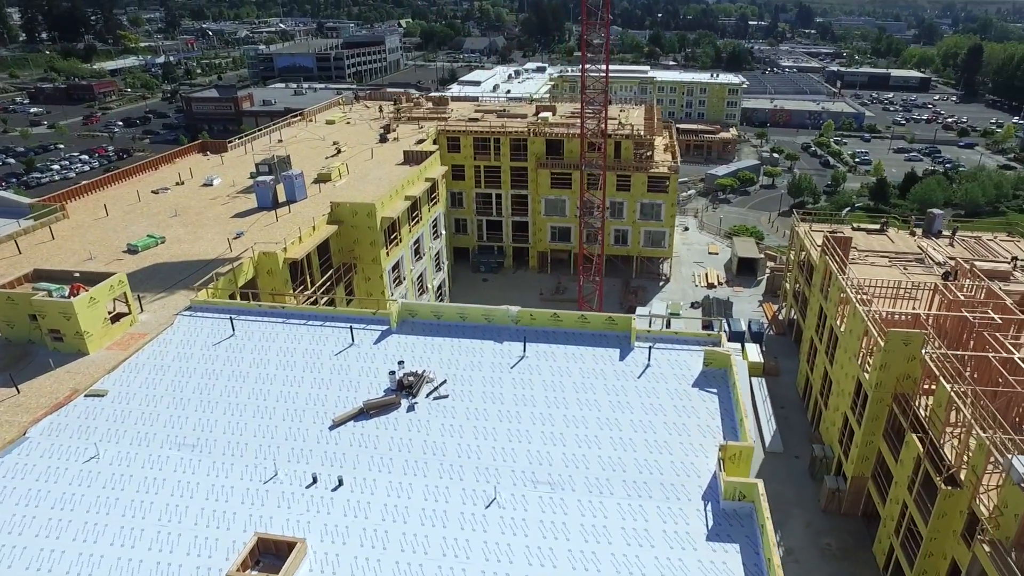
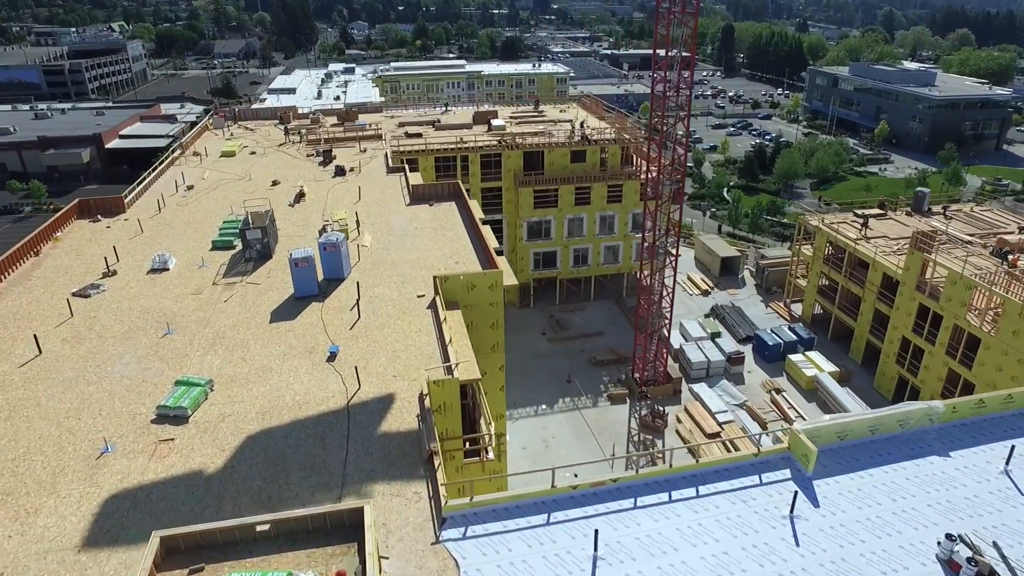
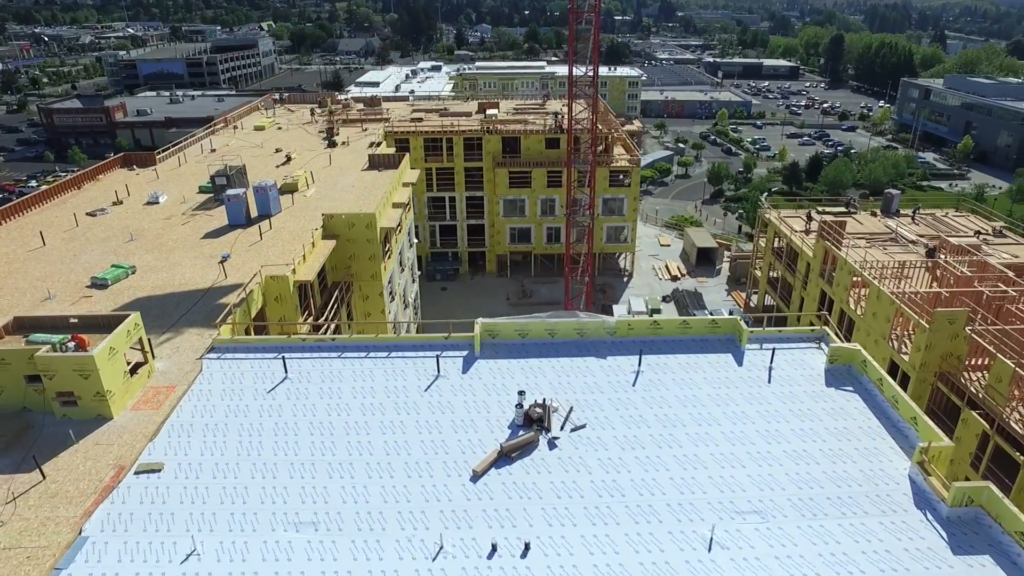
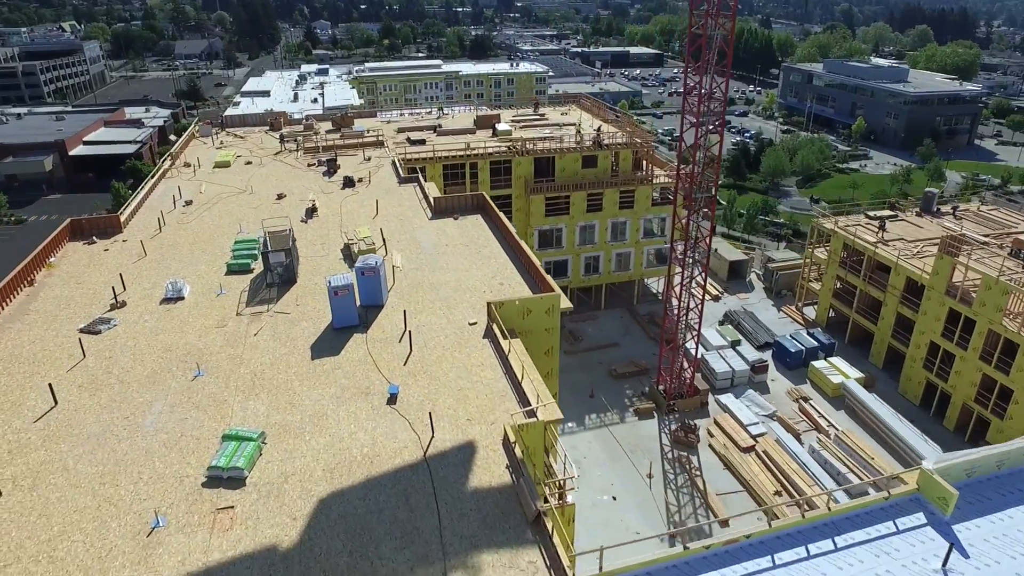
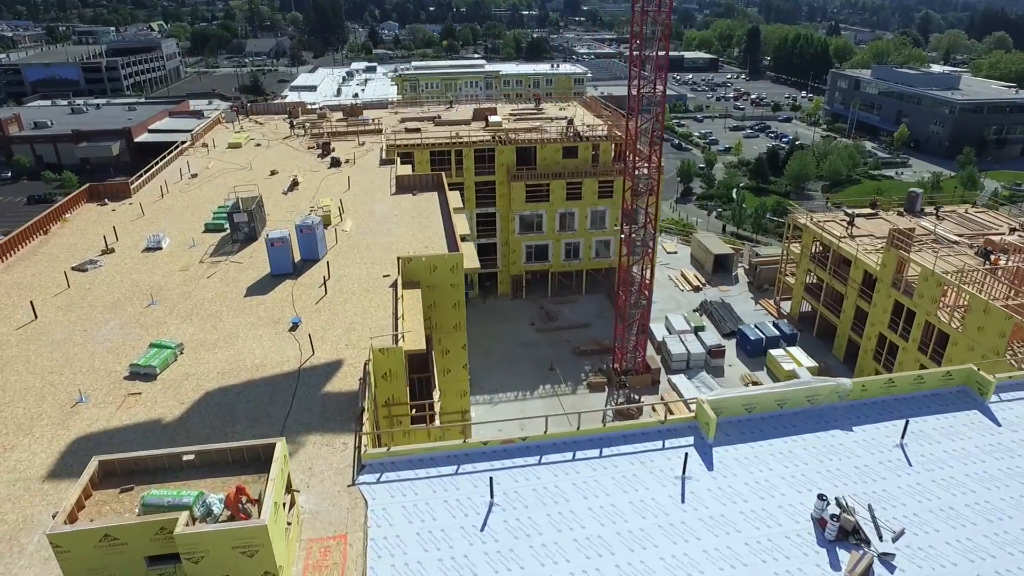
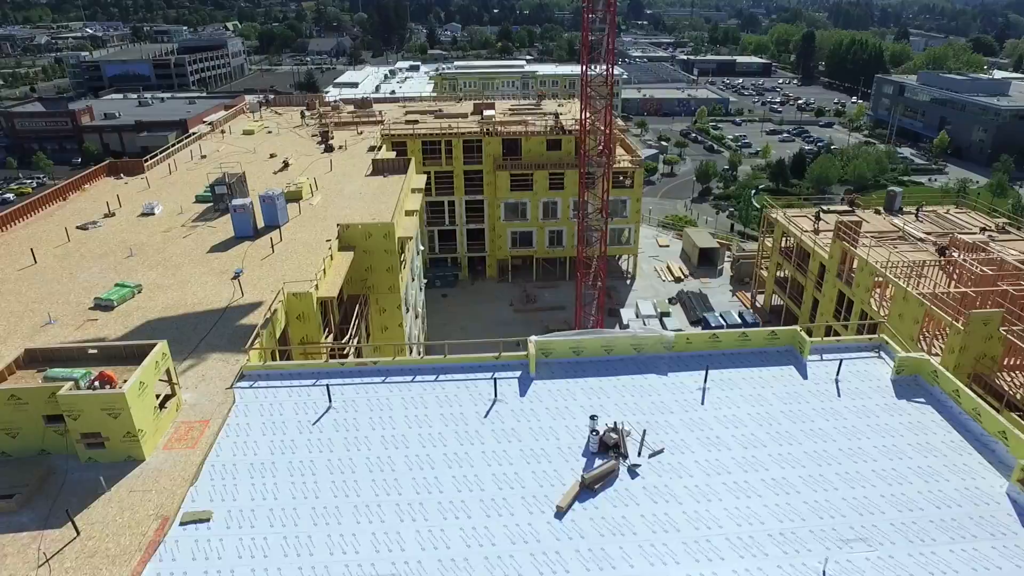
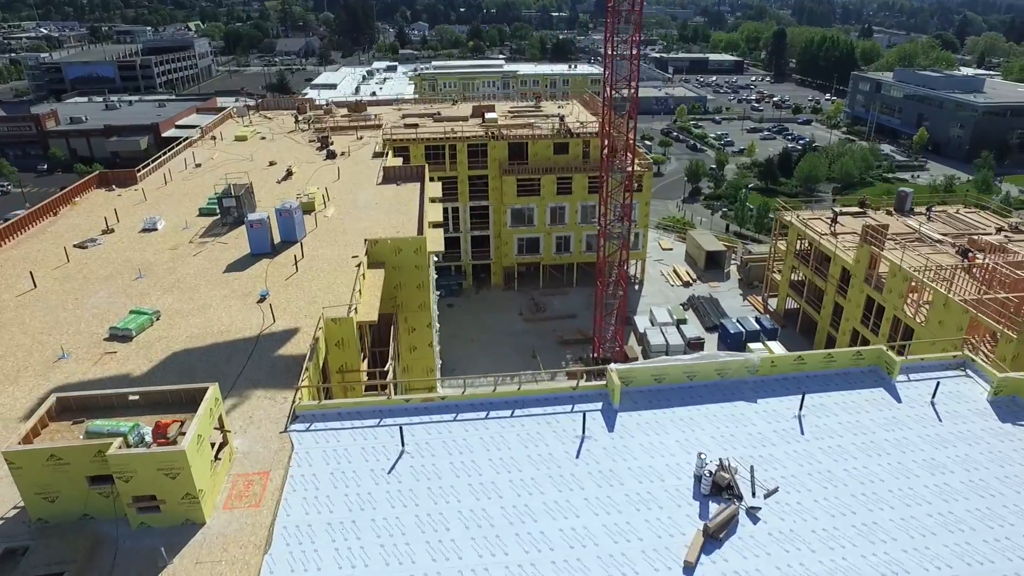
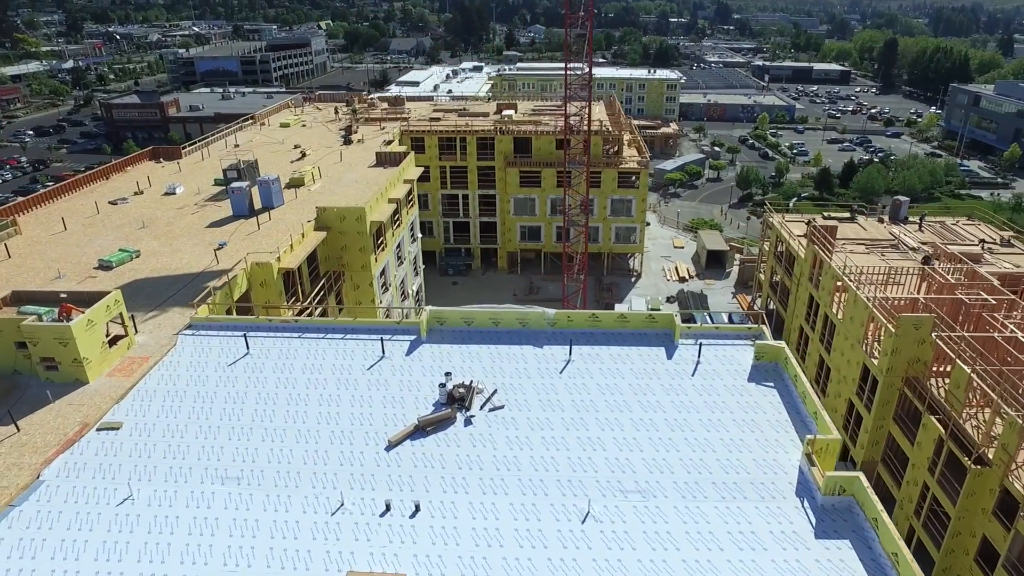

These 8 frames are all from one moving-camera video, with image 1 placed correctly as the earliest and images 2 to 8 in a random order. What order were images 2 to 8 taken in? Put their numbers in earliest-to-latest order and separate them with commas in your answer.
8, 3, 6, 7, 5, 2, 4
